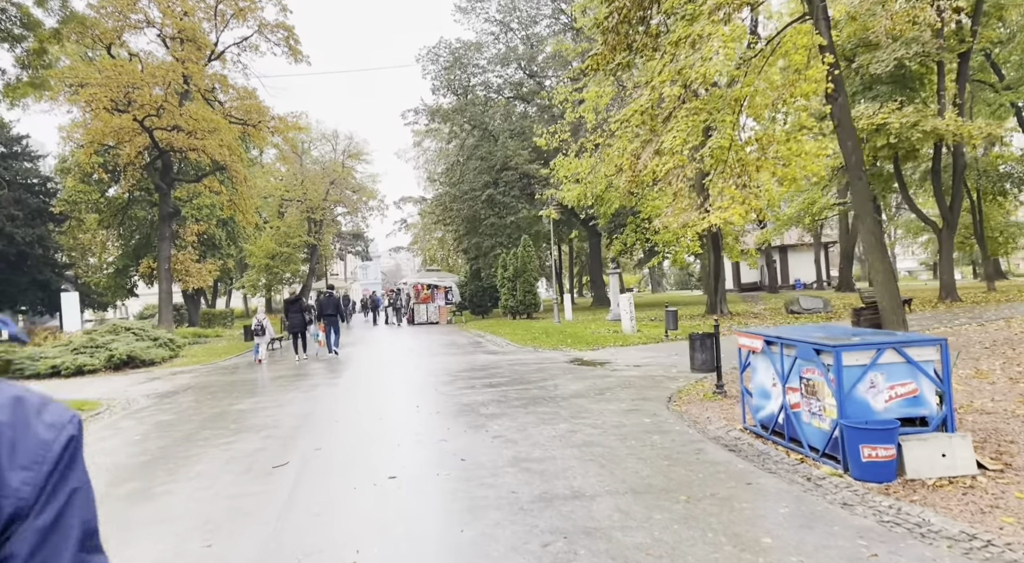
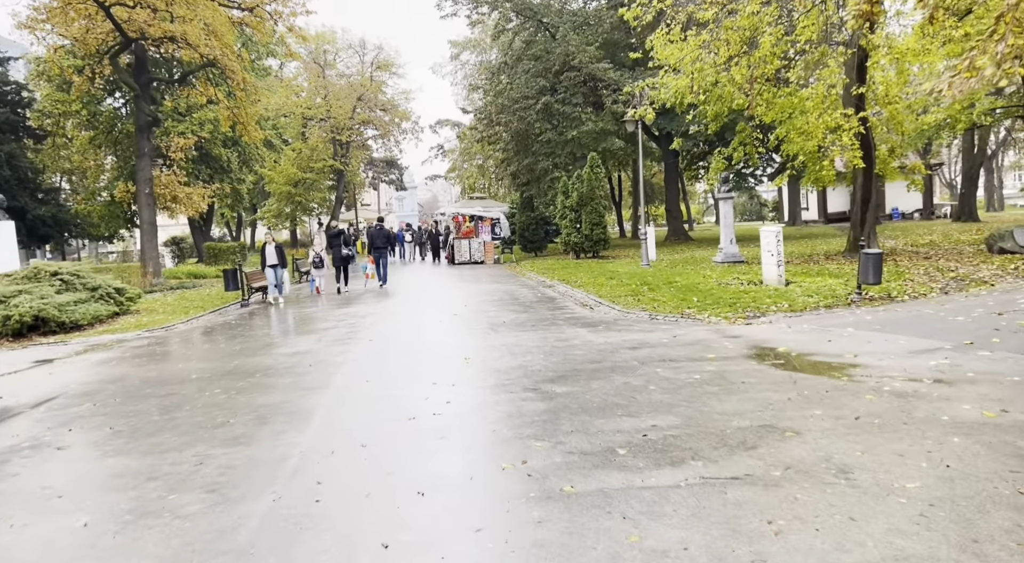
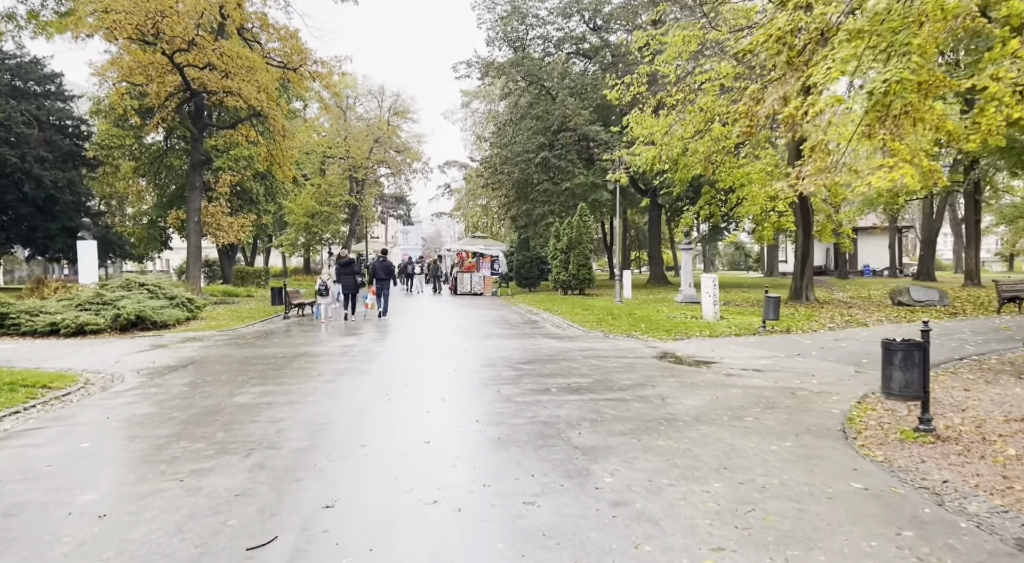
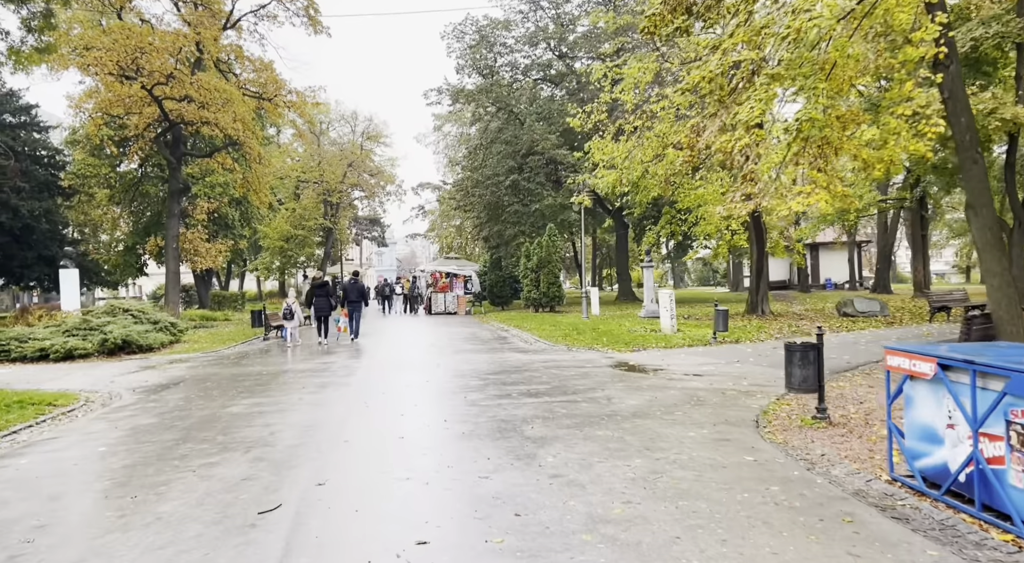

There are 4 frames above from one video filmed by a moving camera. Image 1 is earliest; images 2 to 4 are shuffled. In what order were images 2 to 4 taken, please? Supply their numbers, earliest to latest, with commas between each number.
4, 3, 2
